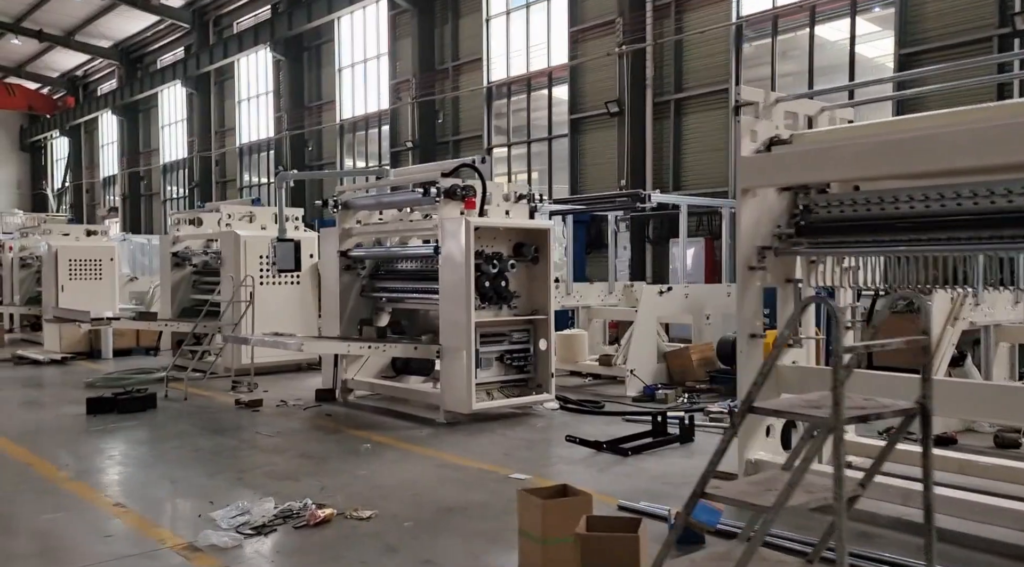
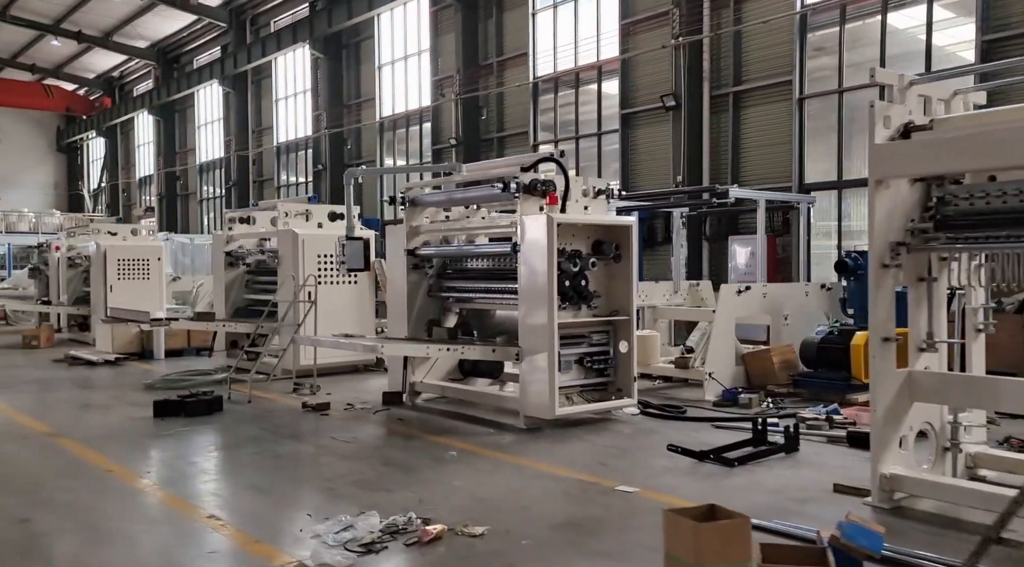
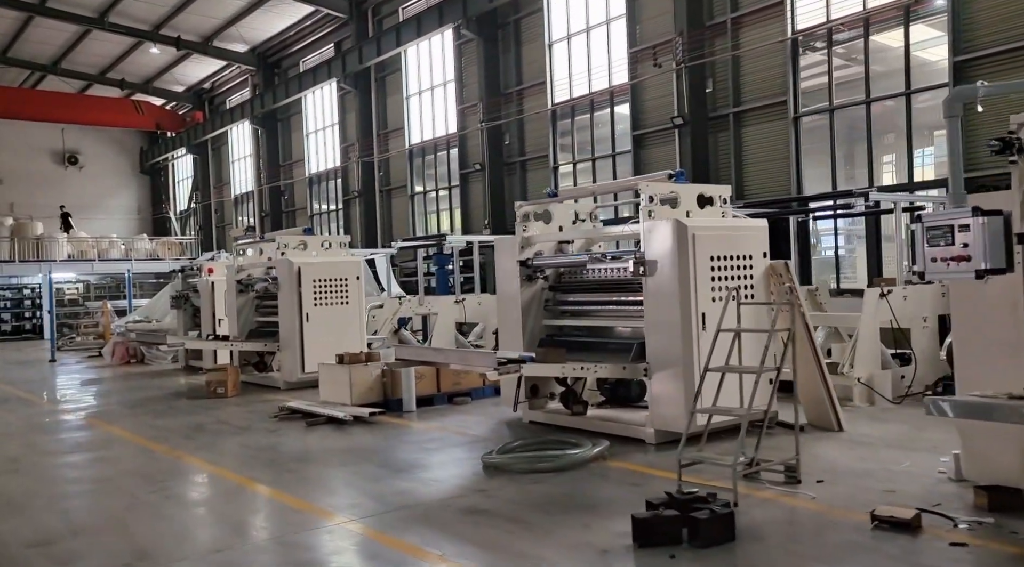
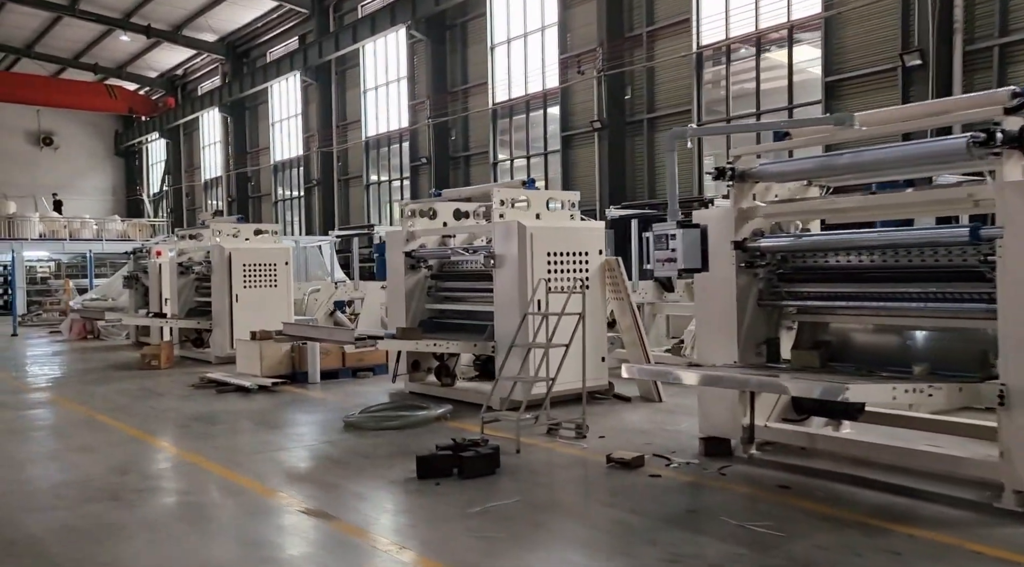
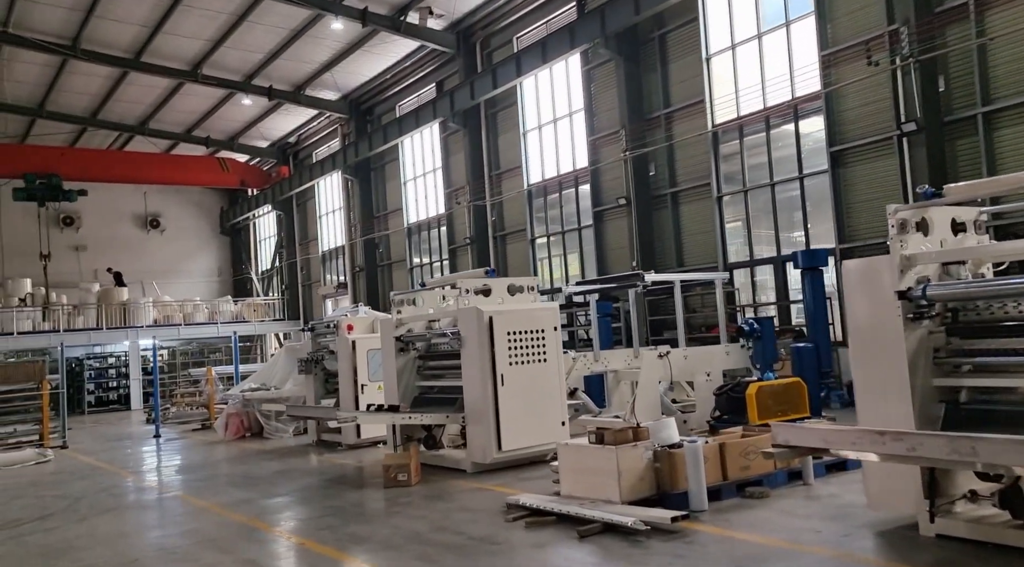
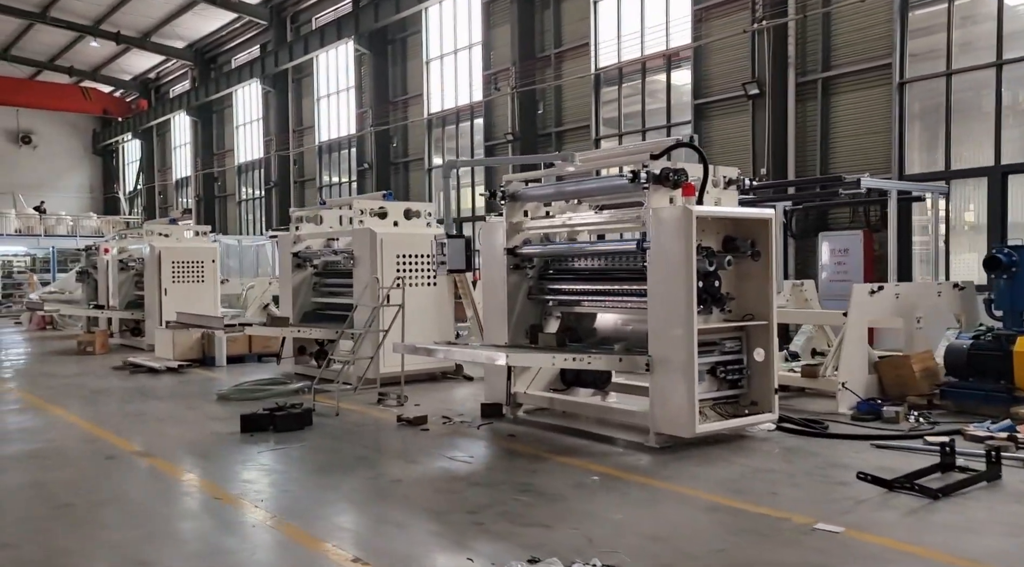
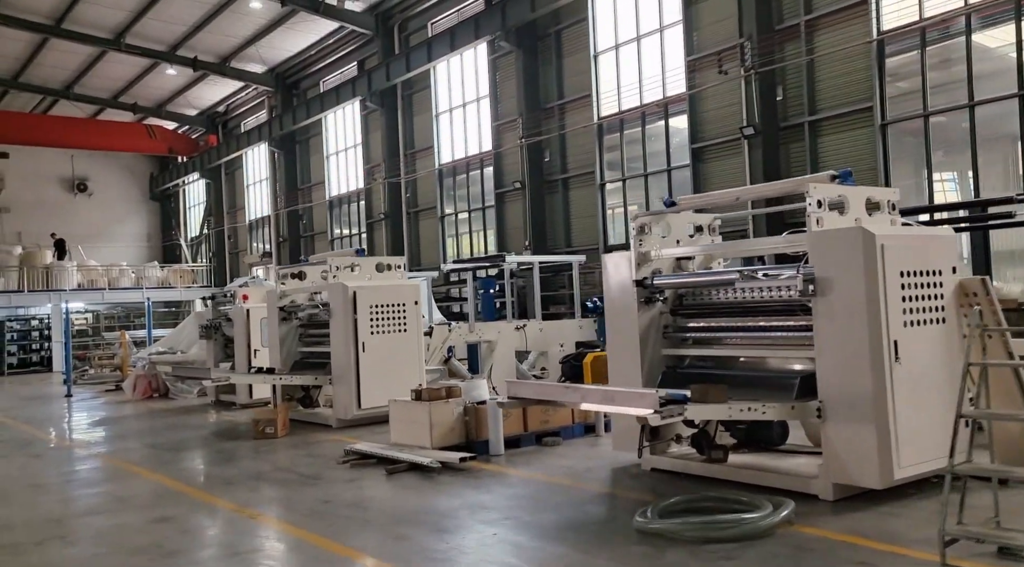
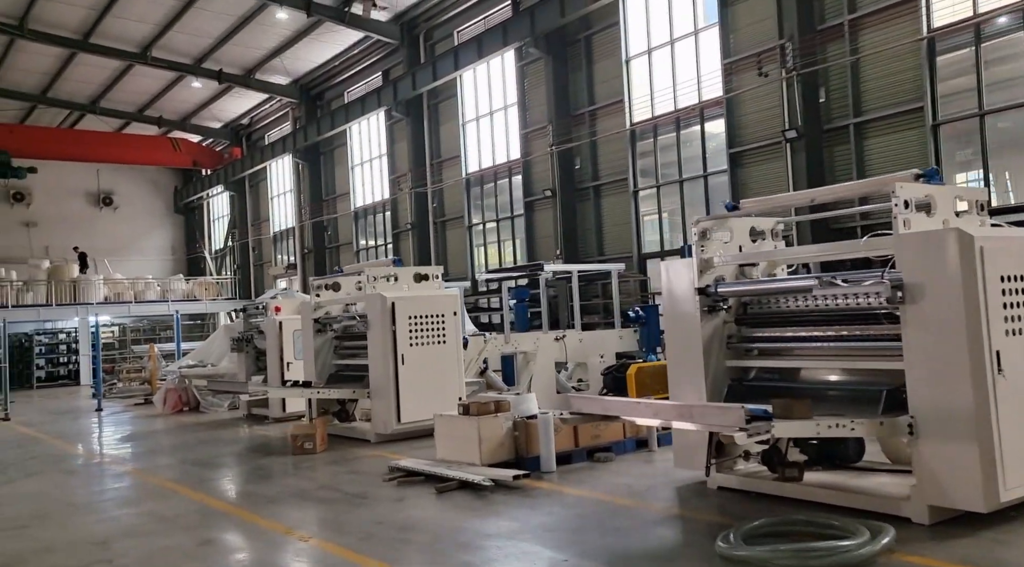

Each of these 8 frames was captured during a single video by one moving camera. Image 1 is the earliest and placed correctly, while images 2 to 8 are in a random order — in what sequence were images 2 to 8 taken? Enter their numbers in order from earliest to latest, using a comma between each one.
2, 6, 4, 3, 7, 8, 5
